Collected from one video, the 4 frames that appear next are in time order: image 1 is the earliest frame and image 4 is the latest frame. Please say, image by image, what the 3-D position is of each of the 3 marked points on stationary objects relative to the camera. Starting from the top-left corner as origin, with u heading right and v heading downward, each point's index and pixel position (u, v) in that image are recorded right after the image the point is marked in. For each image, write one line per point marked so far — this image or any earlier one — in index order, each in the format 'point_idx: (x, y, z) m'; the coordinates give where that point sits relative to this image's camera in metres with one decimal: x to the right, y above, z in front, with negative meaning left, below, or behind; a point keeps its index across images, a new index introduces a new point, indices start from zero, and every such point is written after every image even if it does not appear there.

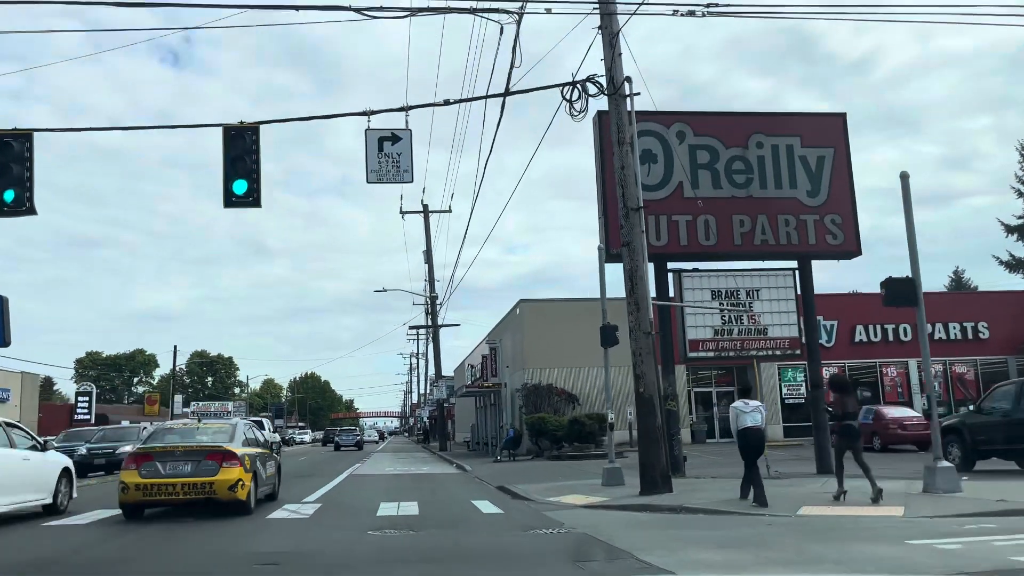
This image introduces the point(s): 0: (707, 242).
0: (+4.4, +1.0, +18.8) m
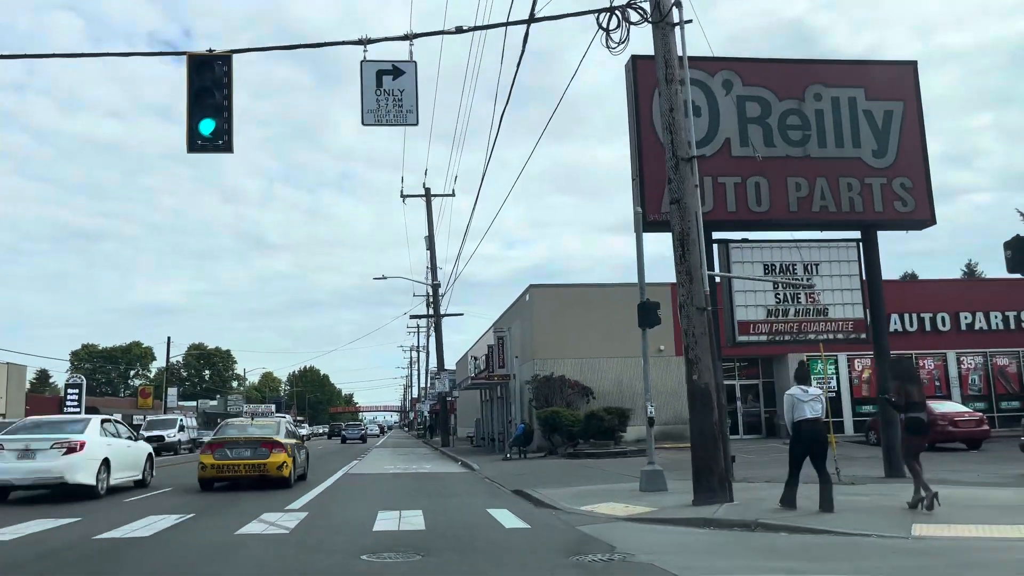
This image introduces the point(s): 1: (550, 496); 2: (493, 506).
0: (+4.8, +1.5, +16.2) m
1: (+0.7, -3.7, +14.7) m
2: (-0.3, -3.8, +14.6) m
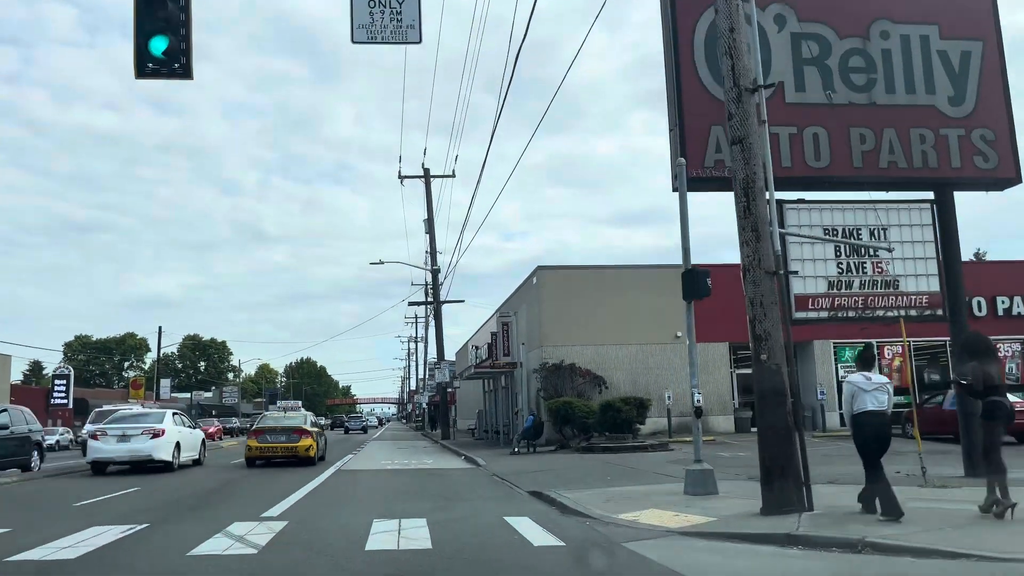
0: (+5.1, +2.1, +13.9) m
1: (+1.0, -3.2, +12.4) m
2: (0.0, -3.3, +12.3) m
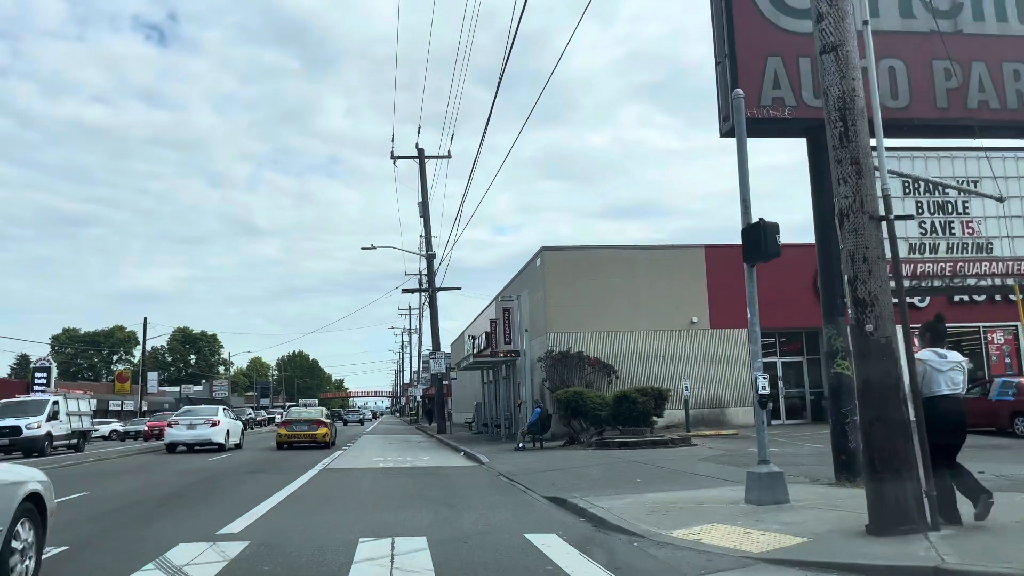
0: (+5.3, +2.6, +11.6) m
1: (+1.2, -2.7, +10.1) m
2: (+0.2, -2.8, +10.0) m
